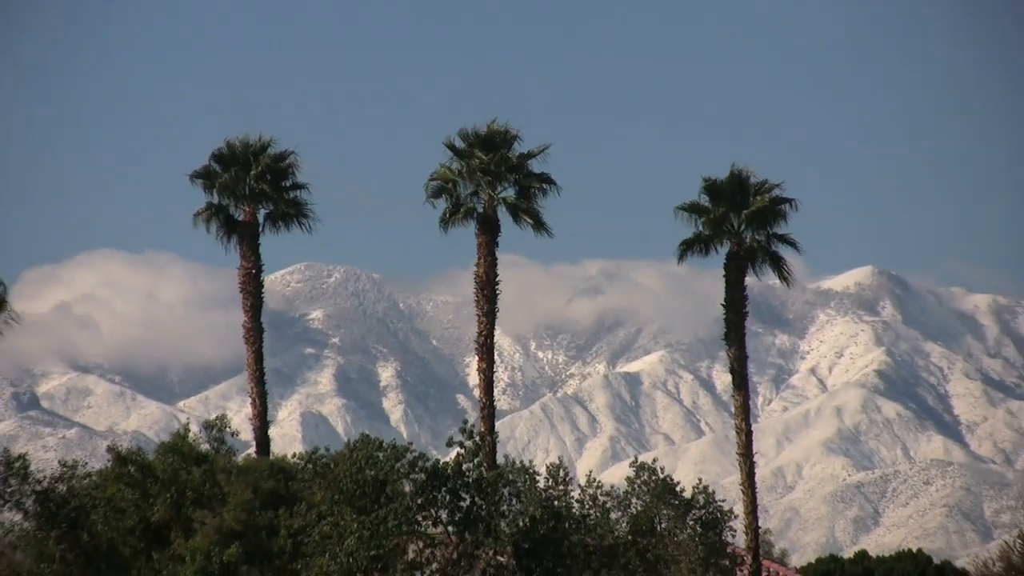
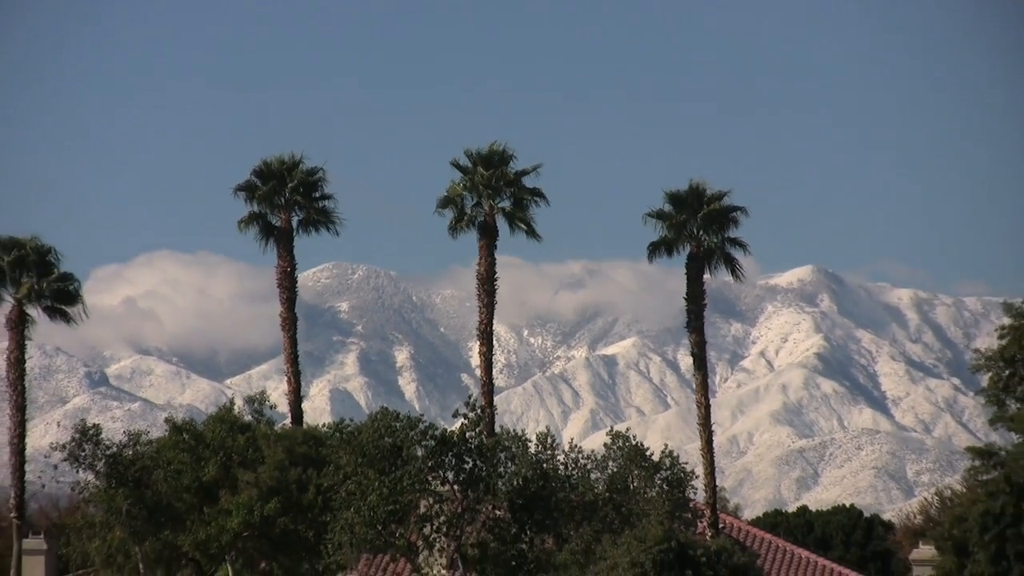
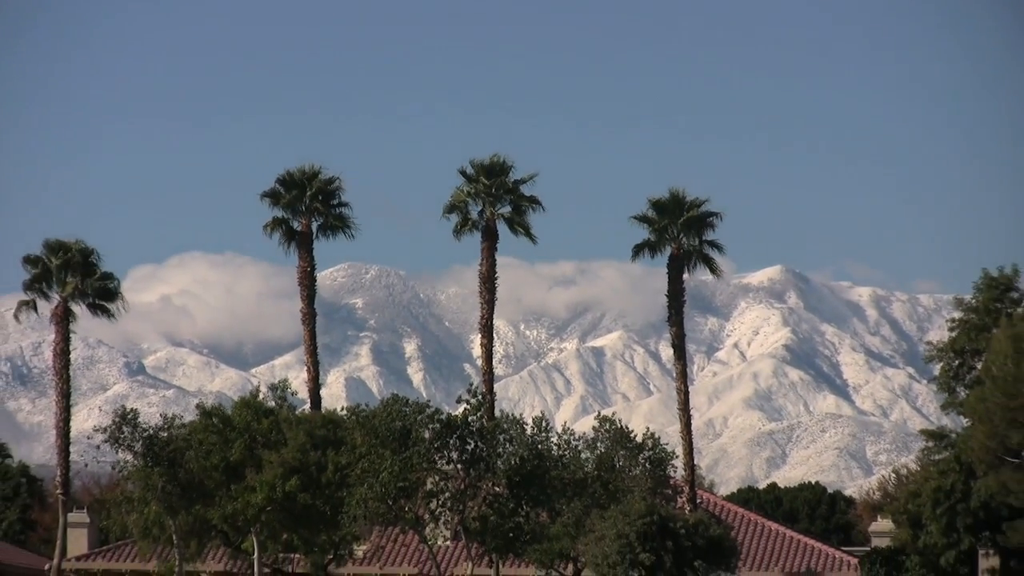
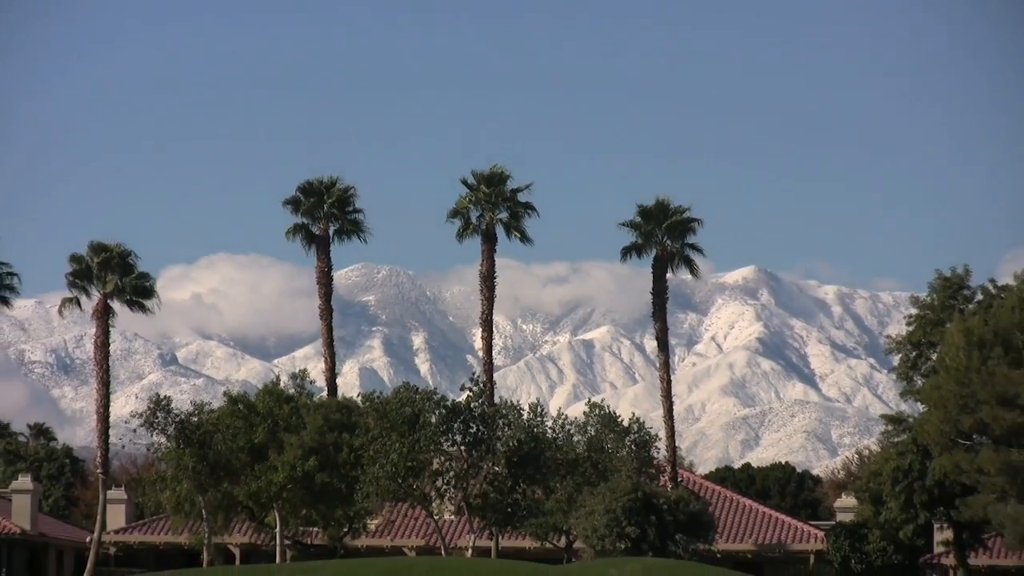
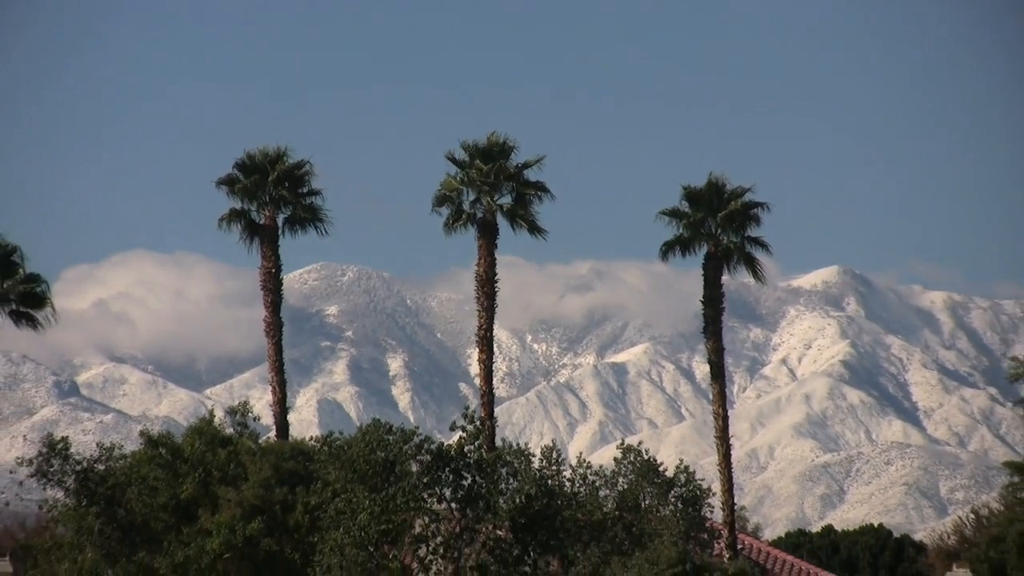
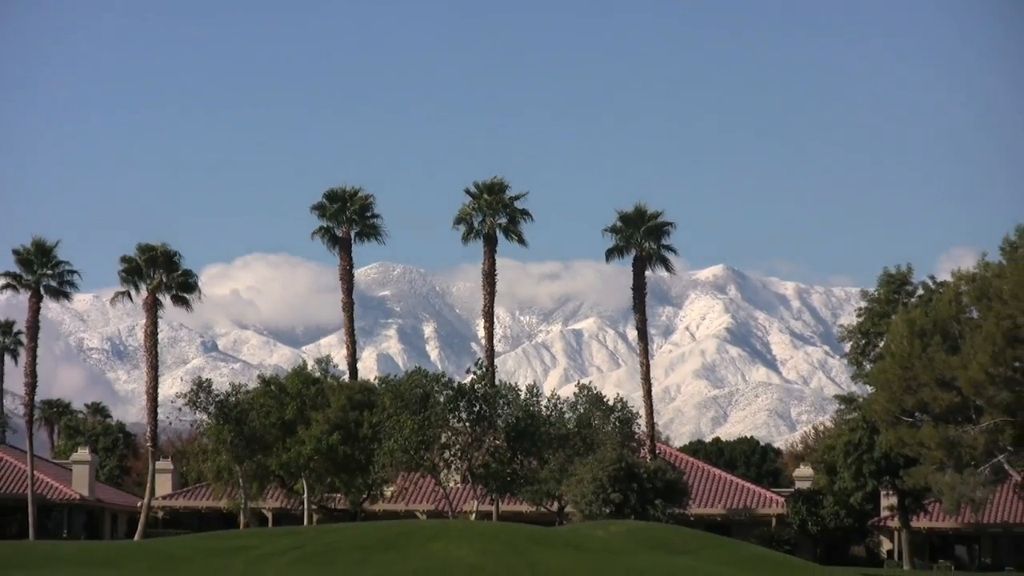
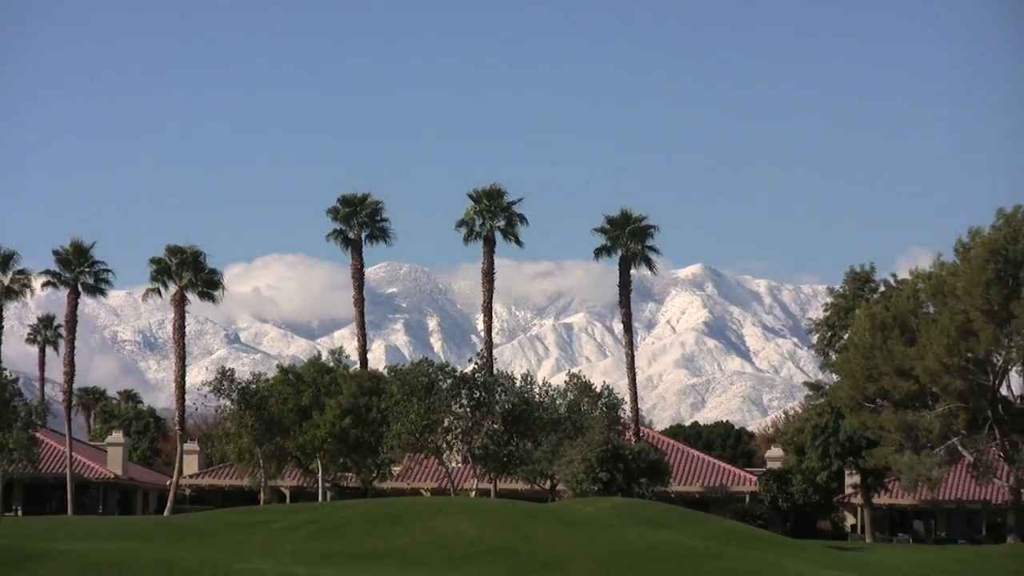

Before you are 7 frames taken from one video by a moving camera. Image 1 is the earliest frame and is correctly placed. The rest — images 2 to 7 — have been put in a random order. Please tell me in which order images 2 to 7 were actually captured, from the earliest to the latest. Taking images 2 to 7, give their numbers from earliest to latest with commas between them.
5, 2, 3, 4, 6, 7
